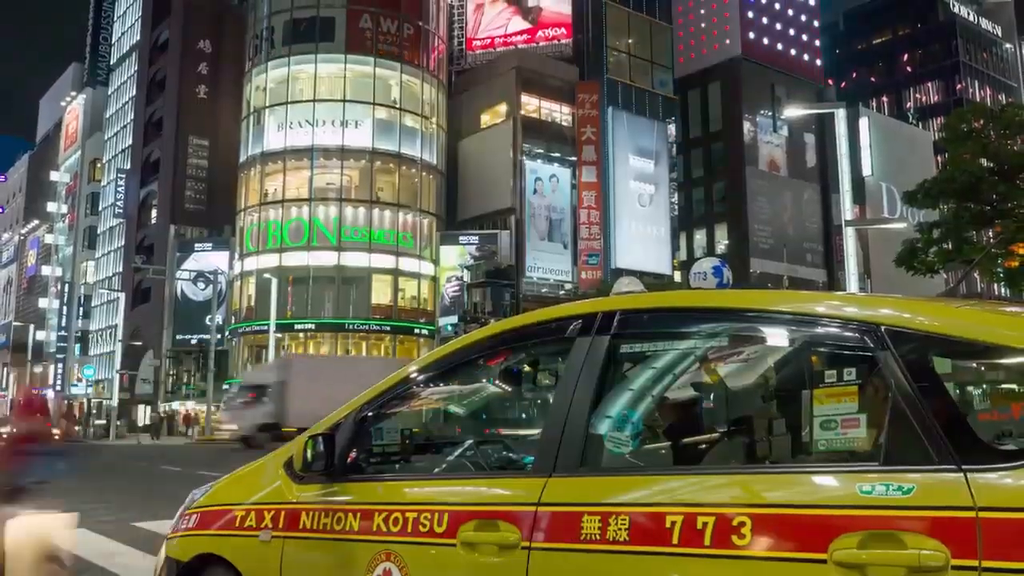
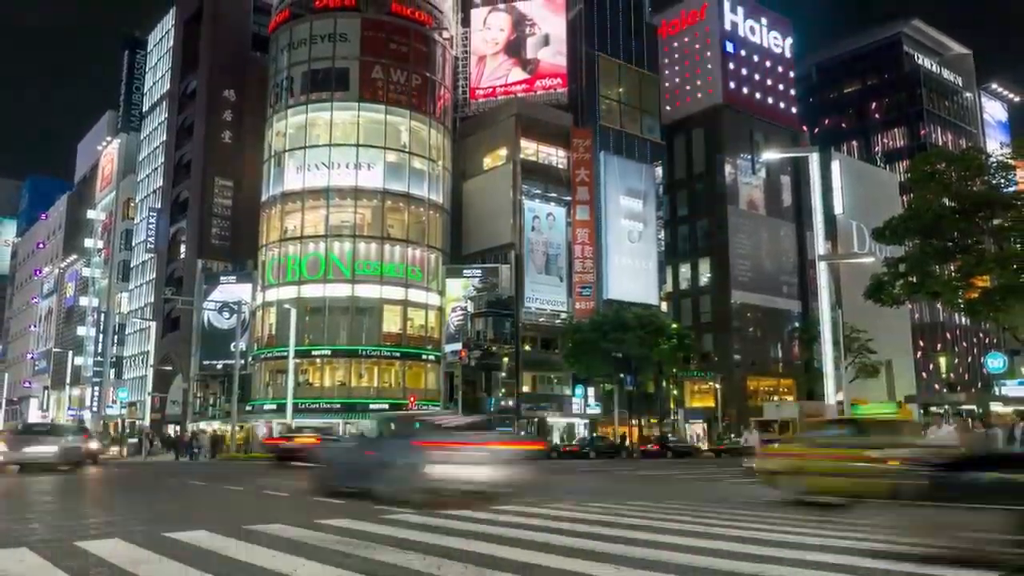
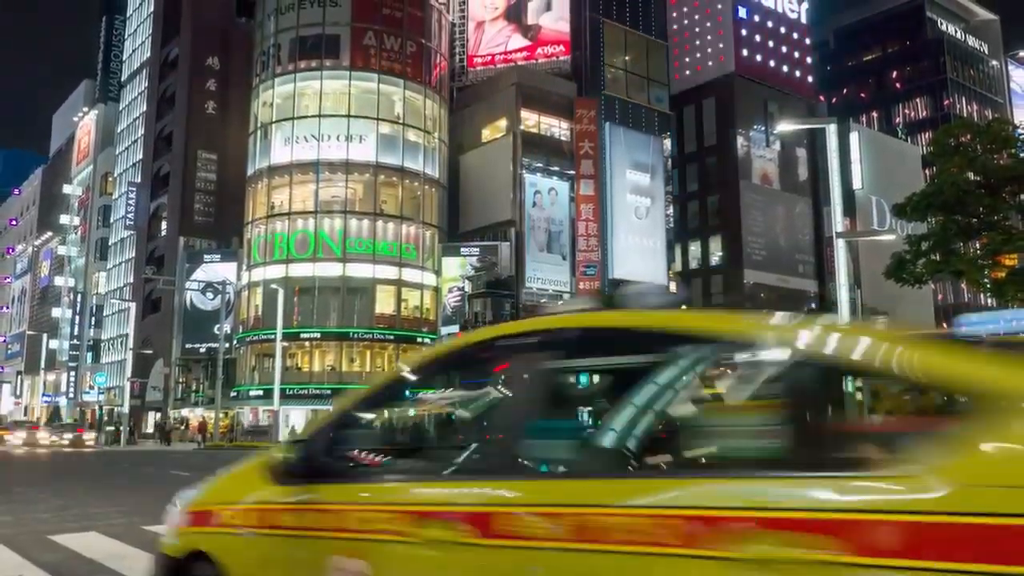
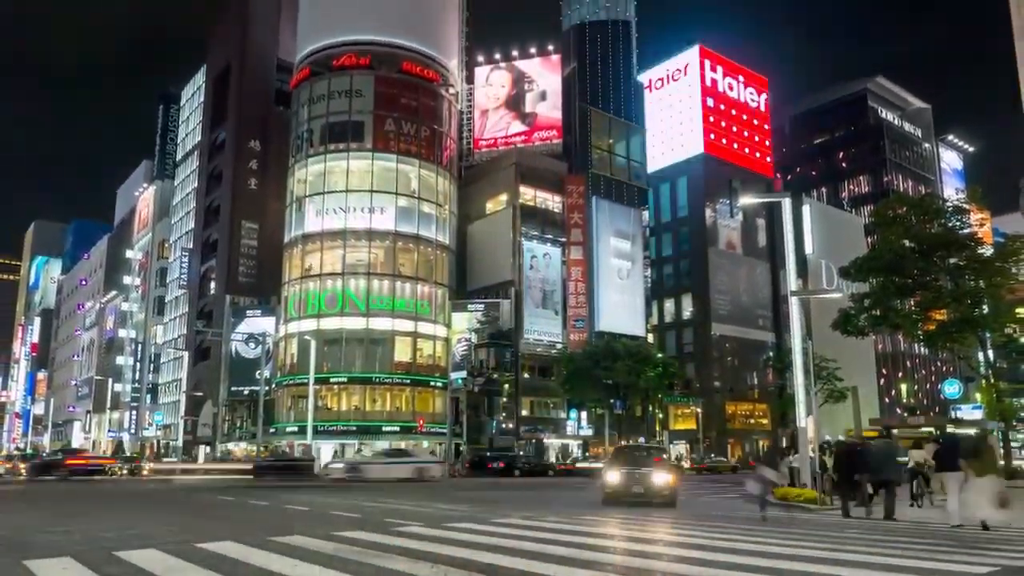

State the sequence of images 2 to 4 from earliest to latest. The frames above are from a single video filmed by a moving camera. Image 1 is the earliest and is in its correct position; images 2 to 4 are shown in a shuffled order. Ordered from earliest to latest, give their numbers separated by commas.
3, 2, 4
